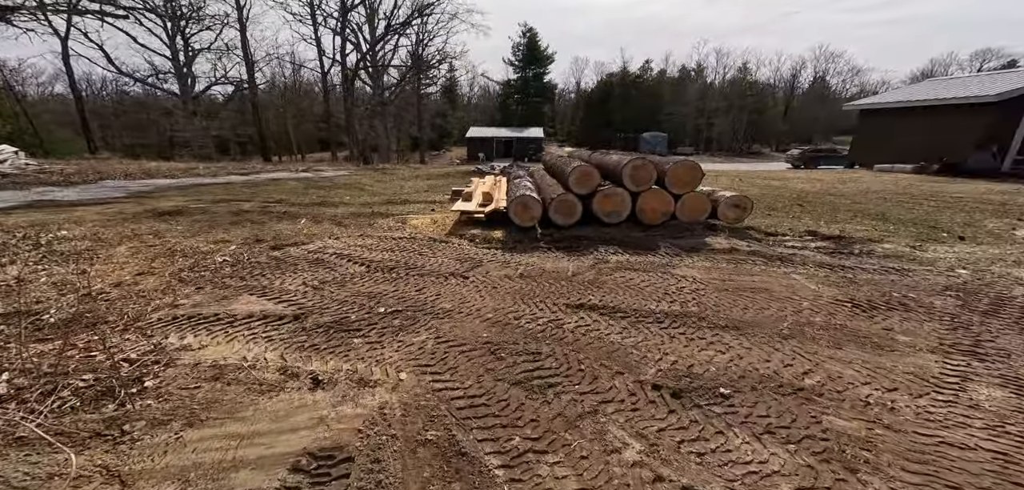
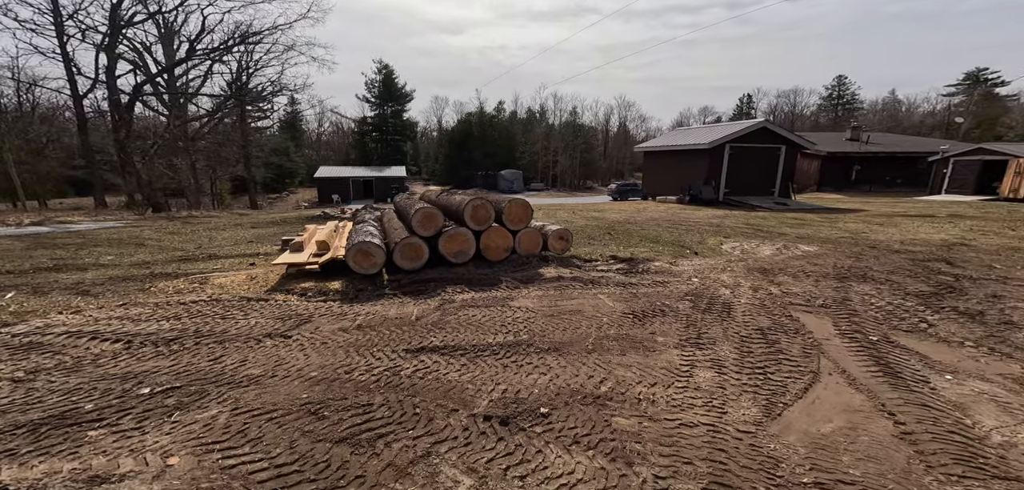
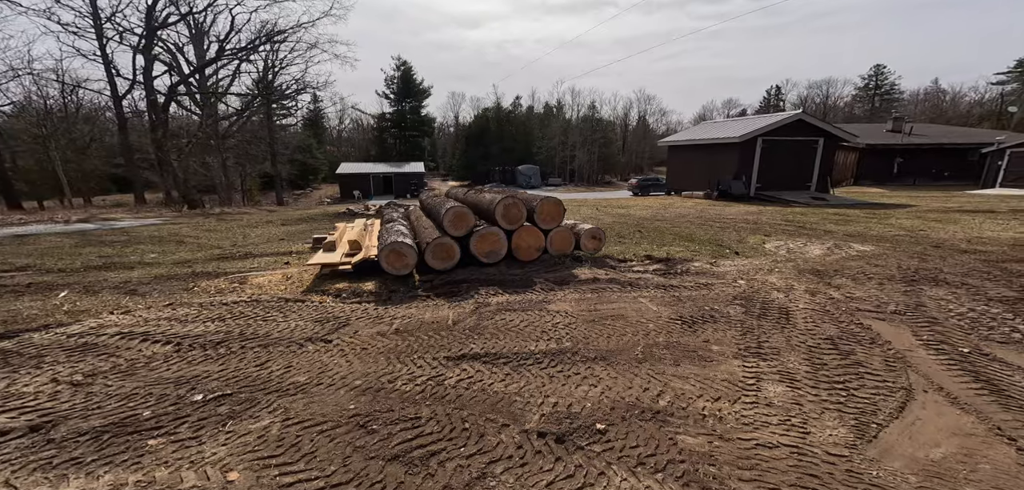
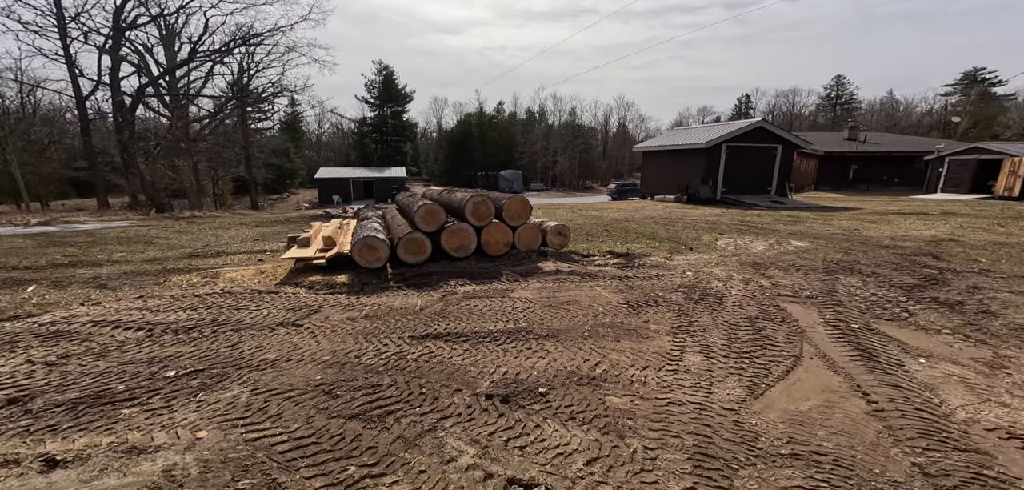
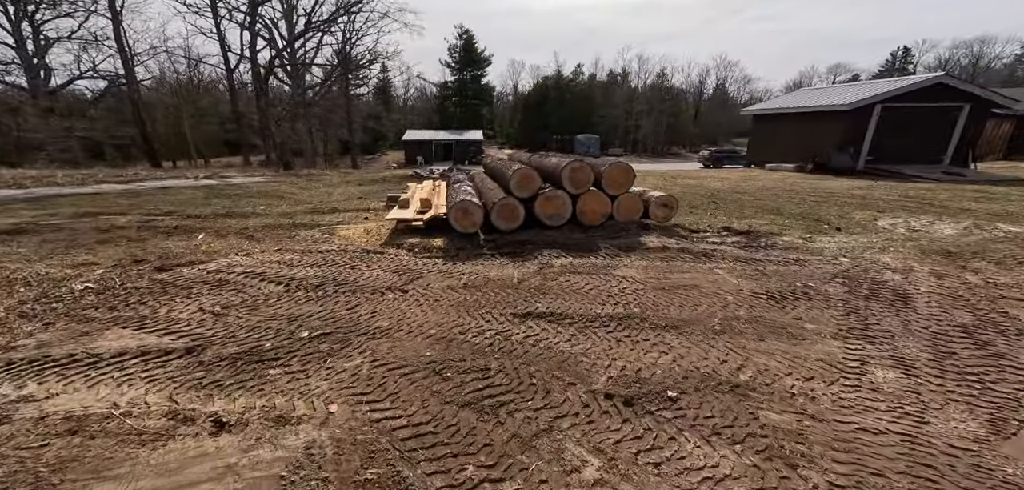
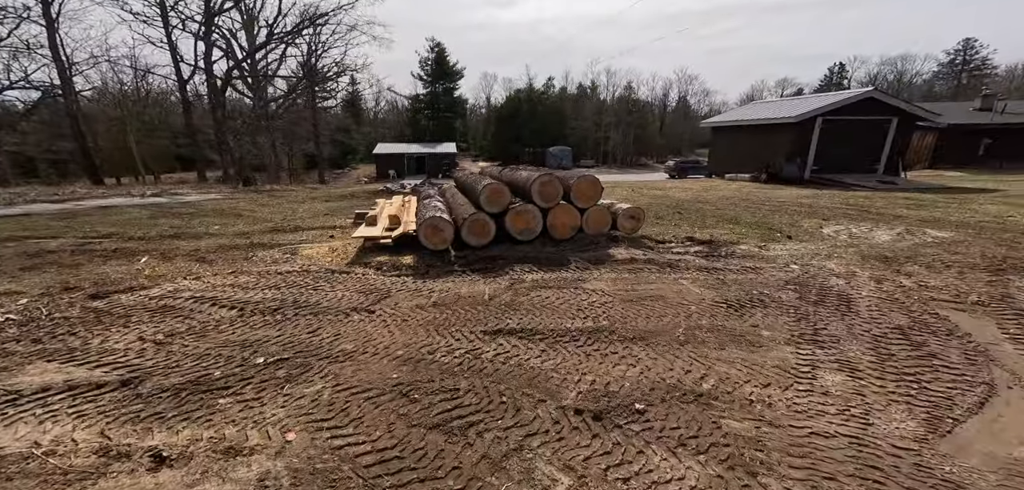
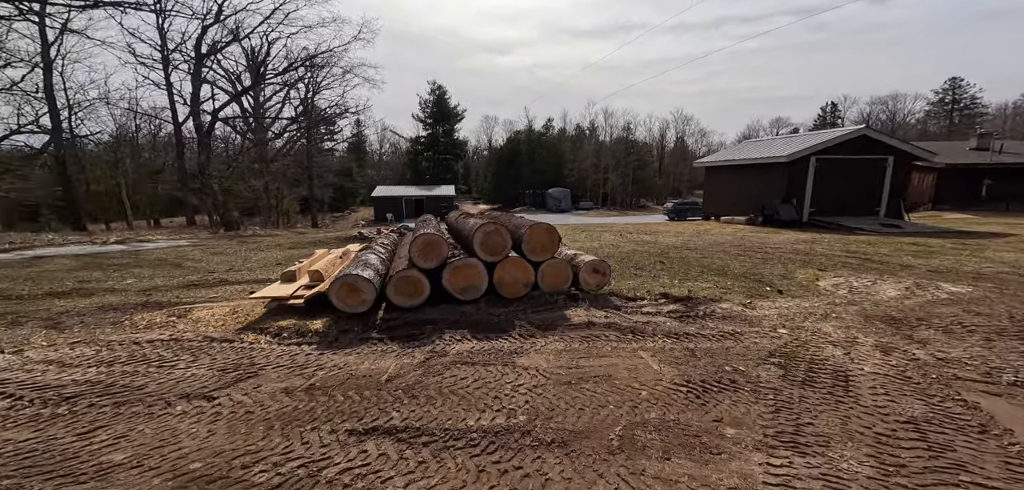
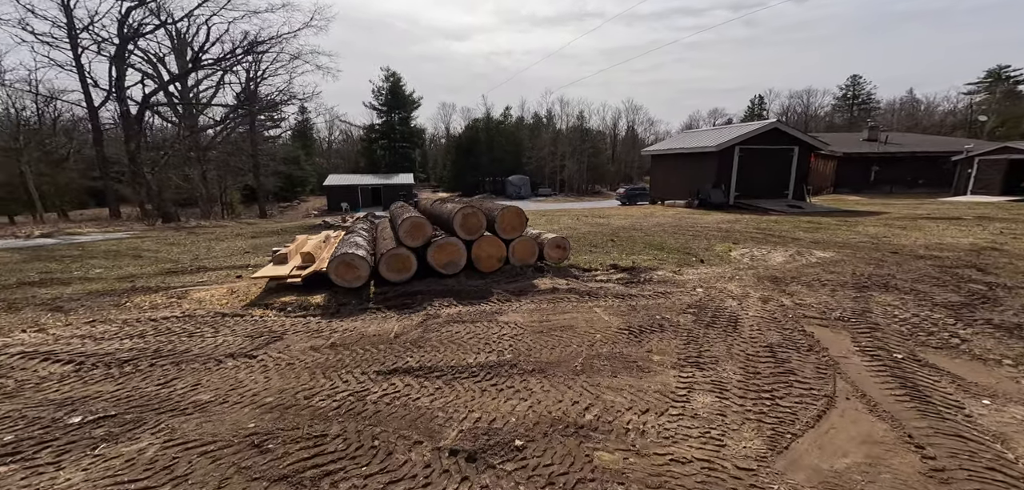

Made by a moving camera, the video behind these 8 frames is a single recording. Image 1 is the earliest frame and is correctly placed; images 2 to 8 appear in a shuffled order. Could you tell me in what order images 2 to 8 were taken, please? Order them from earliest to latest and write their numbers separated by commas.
5, 6, 3, 2, 4, 8, 7
